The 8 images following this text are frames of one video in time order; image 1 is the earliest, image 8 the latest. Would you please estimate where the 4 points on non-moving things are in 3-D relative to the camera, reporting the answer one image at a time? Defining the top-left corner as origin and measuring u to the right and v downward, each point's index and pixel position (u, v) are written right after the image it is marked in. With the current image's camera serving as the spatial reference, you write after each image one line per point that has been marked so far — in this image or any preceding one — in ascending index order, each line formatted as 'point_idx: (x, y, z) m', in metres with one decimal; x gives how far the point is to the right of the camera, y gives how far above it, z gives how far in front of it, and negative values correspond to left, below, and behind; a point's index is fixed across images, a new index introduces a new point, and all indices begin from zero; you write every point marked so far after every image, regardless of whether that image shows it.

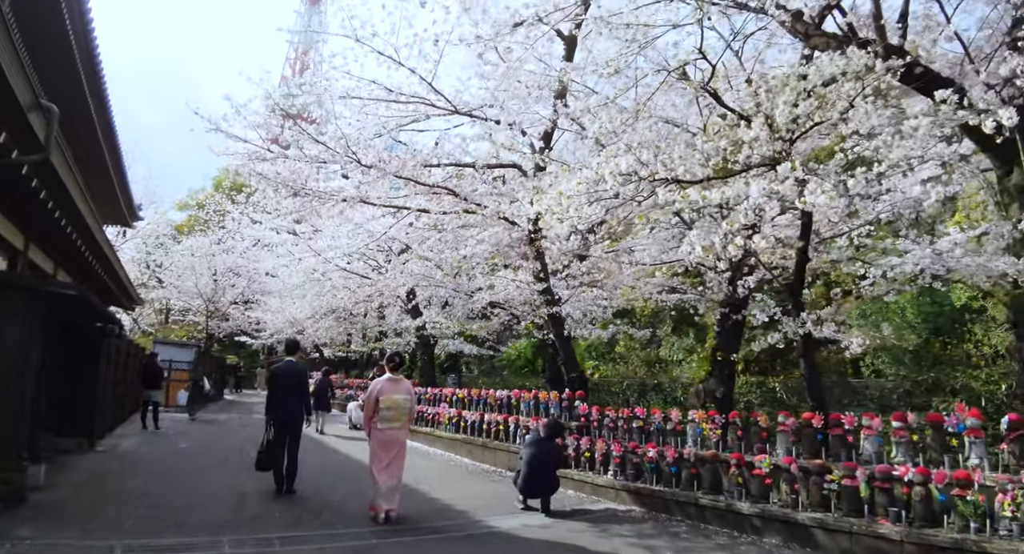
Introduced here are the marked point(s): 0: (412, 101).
0: (-1.4, +2.4, +10.0) m
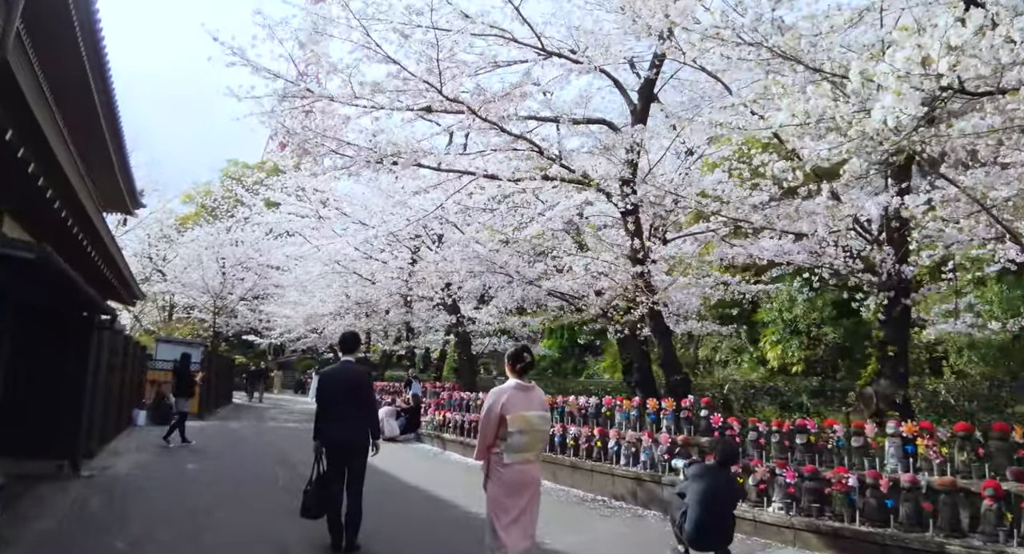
0: (-0.3, +2.7, +7.8) m
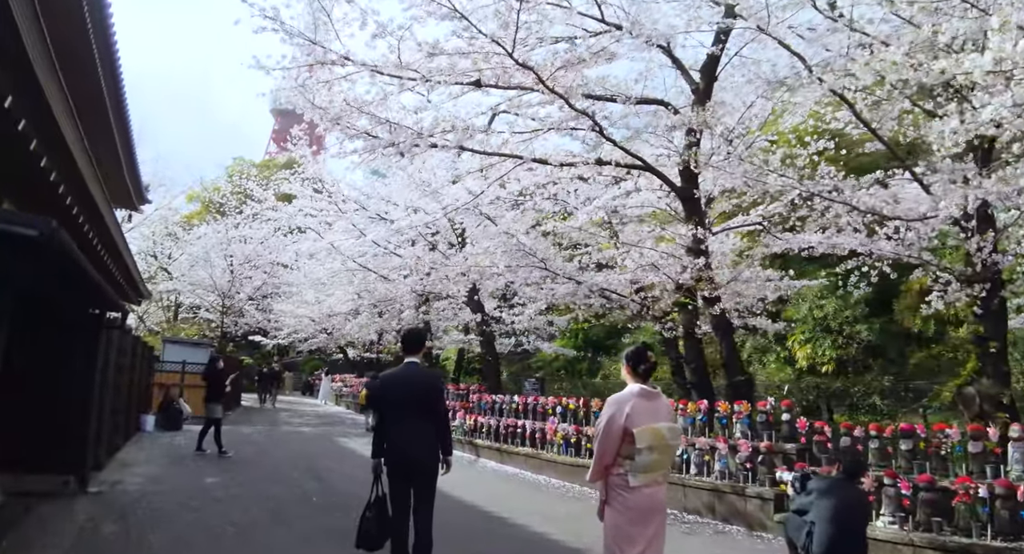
0: (+0.3, +2.8, +7.1) m
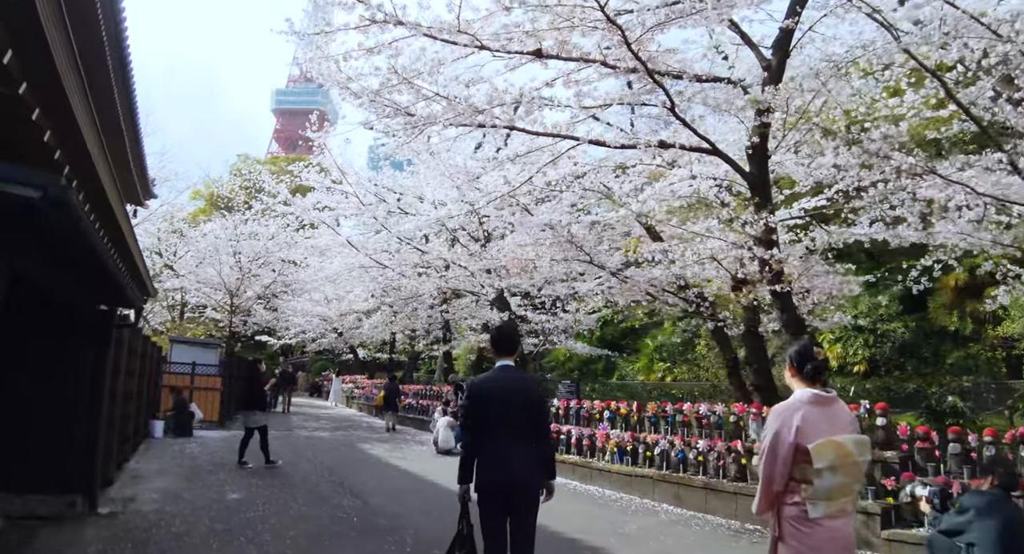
0: (+0.8, +2.9, +6.3) m
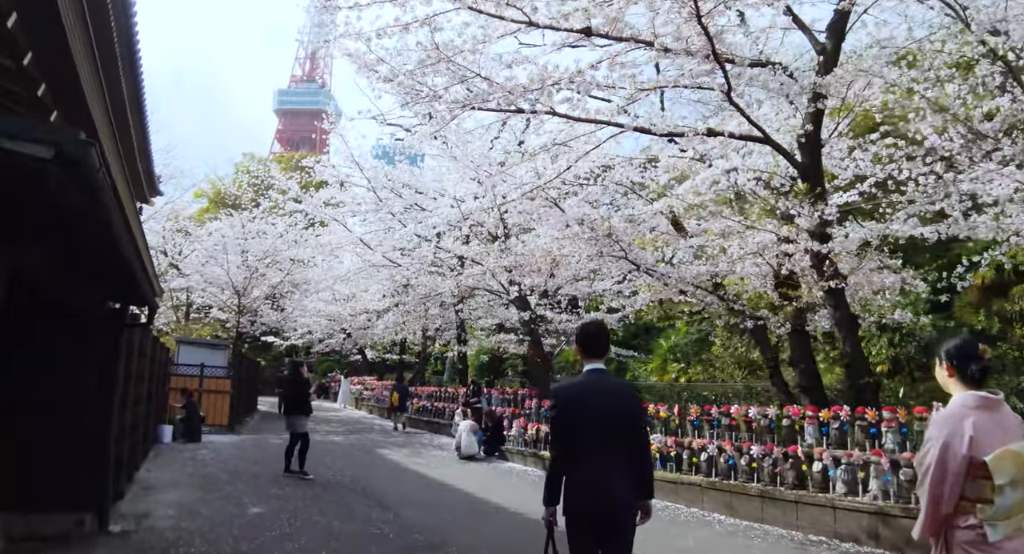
0: (+1.2, +2.9, +5.8) m
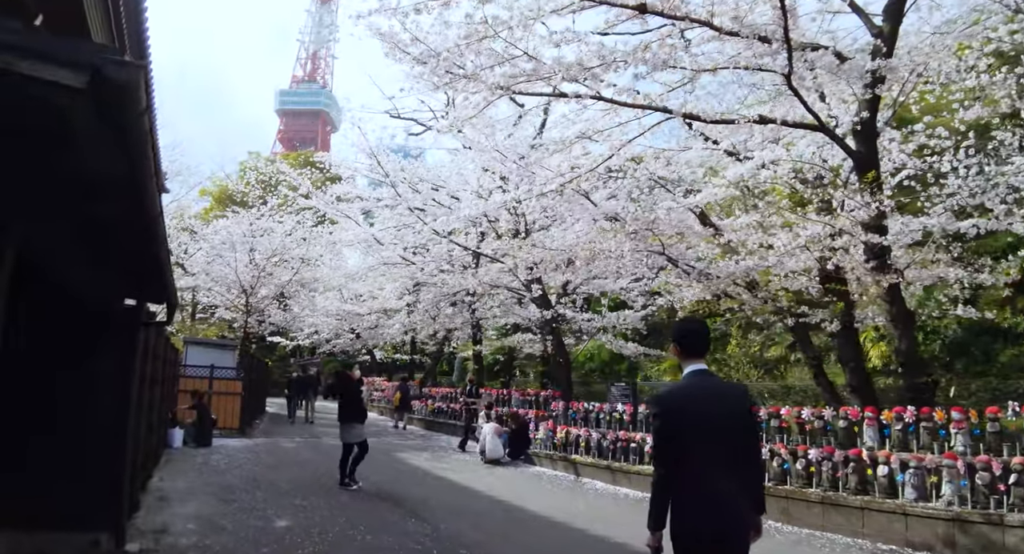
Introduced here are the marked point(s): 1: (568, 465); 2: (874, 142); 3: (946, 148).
0: (+1.5, +3.0, +5.4) m
1: (+0.7, -2.4, +9.0) m
2: (+3.5, +1.3, +6.9) m
3: (+5.6, +1.7, +9.2) m
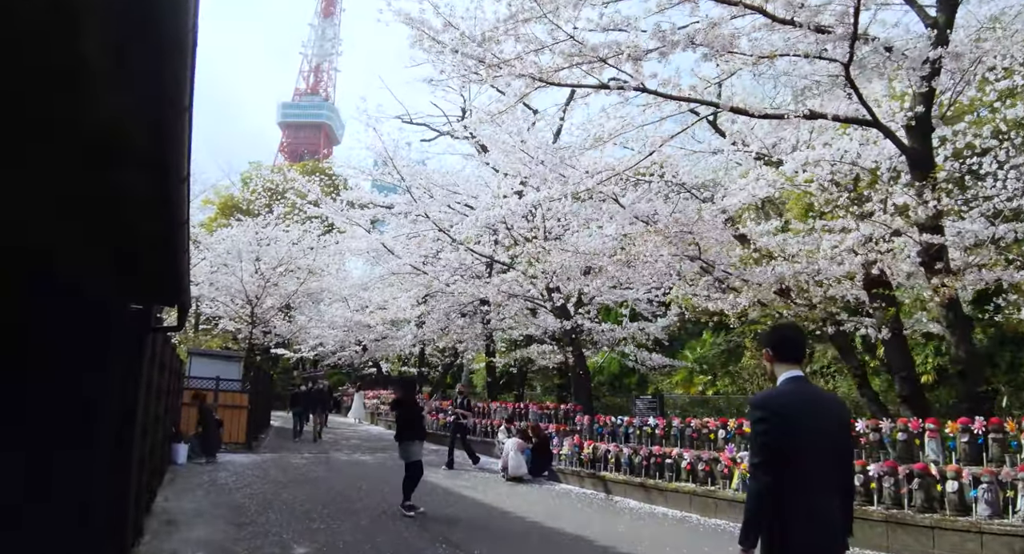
0: (+1.8, +3.0, +5.0) m
1: (+1.0, -2.5, +8.5) m
2: (+3.8, +1.3, +6.5) m
3: (+5.9, +1.6, +8.8) m
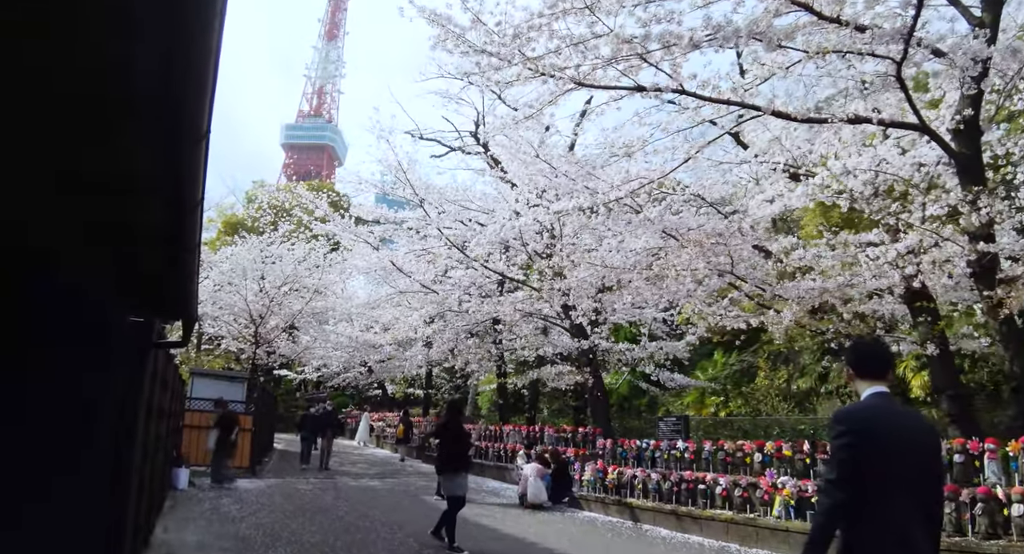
0: (+2.0, +2.9, +4.7) m
1: (+1.2, -2.6, +8.0) m
2: (+4.0, +1.2, +6.1) m
3: (+6.1, +1.4, +8.5) m
